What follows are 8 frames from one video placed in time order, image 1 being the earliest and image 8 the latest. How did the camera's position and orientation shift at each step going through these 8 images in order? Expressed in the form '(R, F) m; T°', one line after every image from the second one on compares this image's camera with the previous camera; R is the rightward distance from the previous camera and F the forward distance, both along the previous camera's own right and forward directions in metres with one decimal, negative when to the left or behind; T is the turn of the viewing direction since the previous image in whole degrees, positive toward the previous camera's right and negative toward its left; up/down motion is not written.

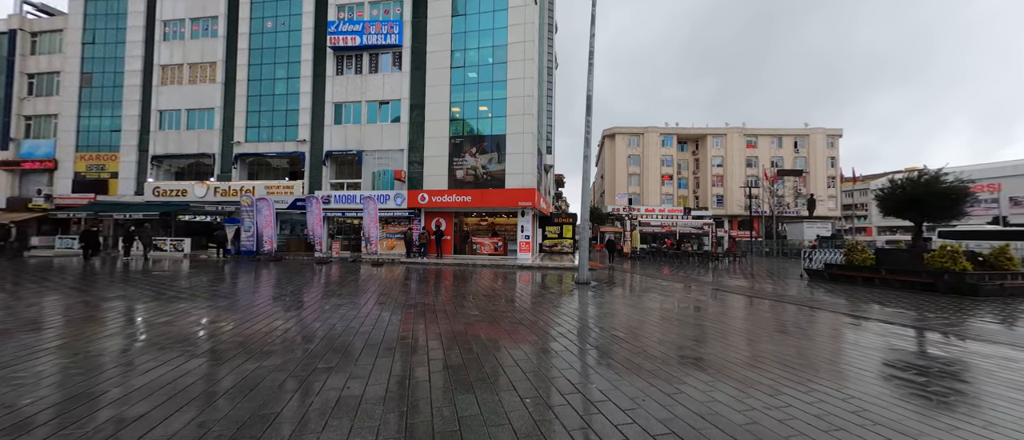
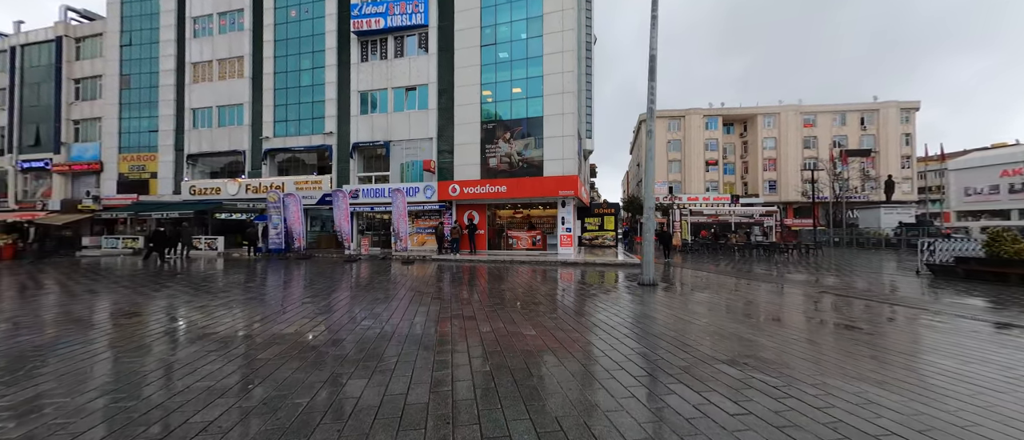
(-0.5, +1.4) m; -5°
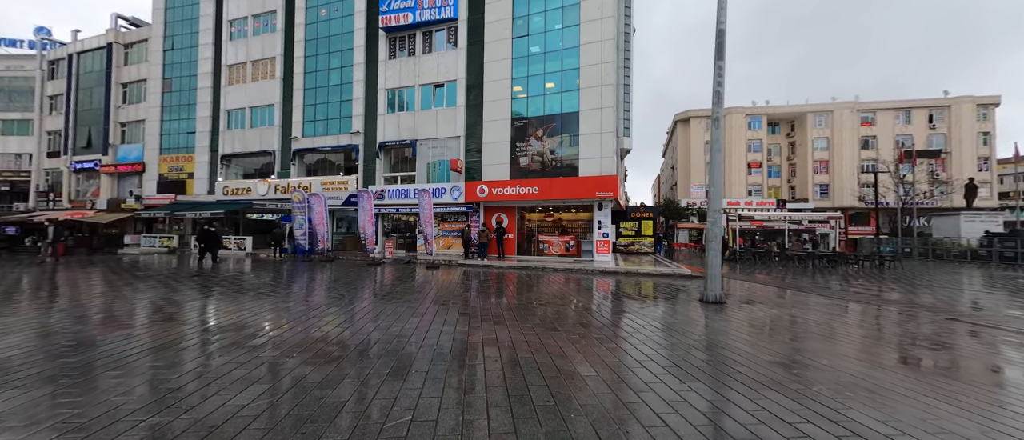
(-0.3, +1.0) m; -4°
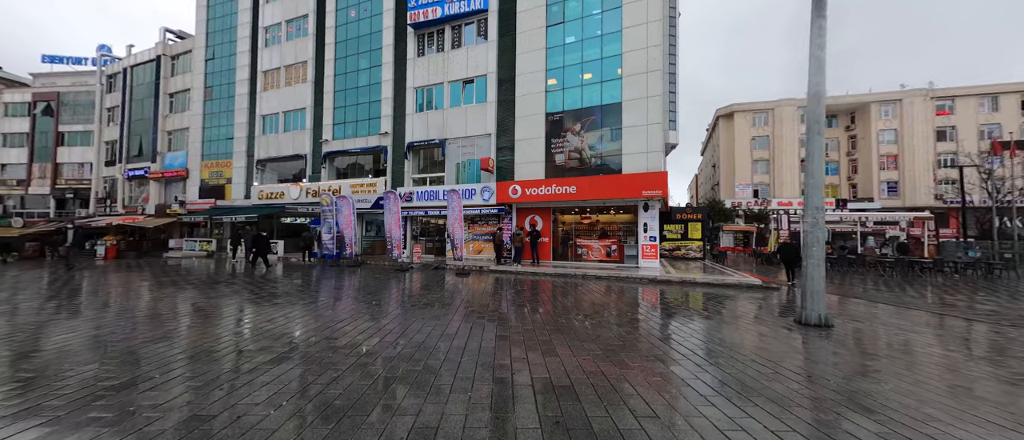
(-0.3, +1.0) m; -5°
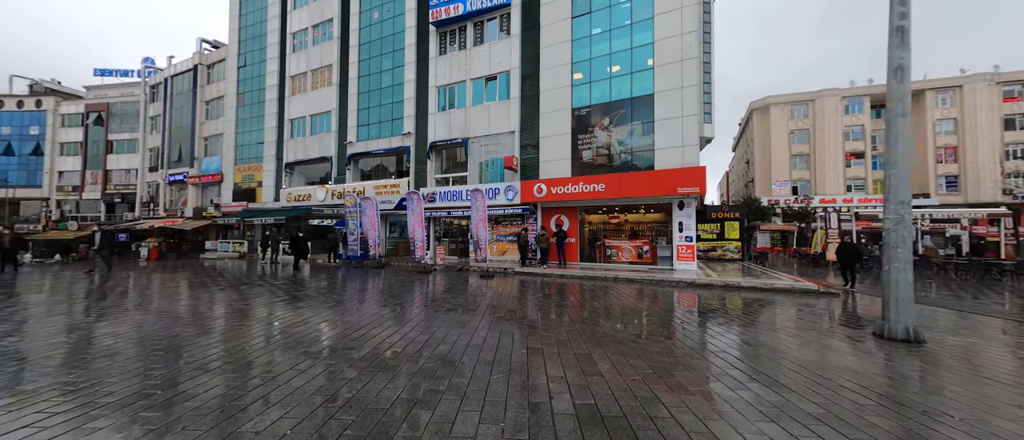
(-0.1, +0.4) m; -4°
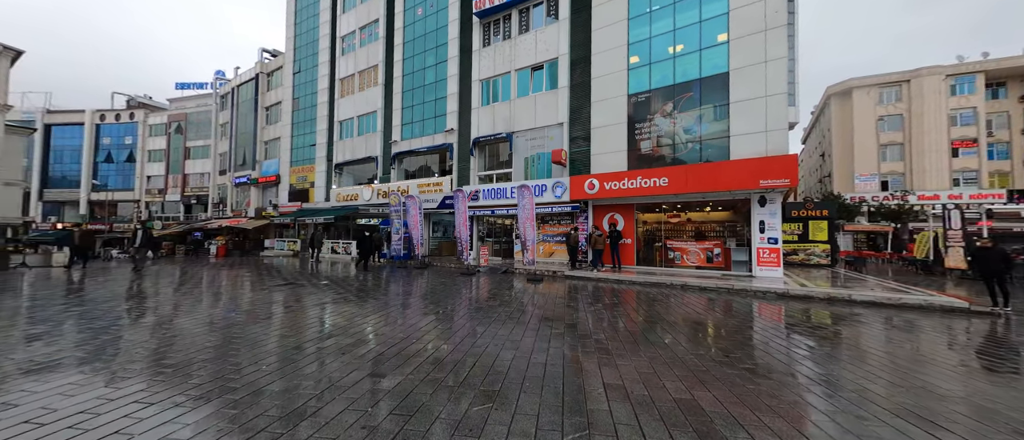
(-0.3, +0.8) m; -7°
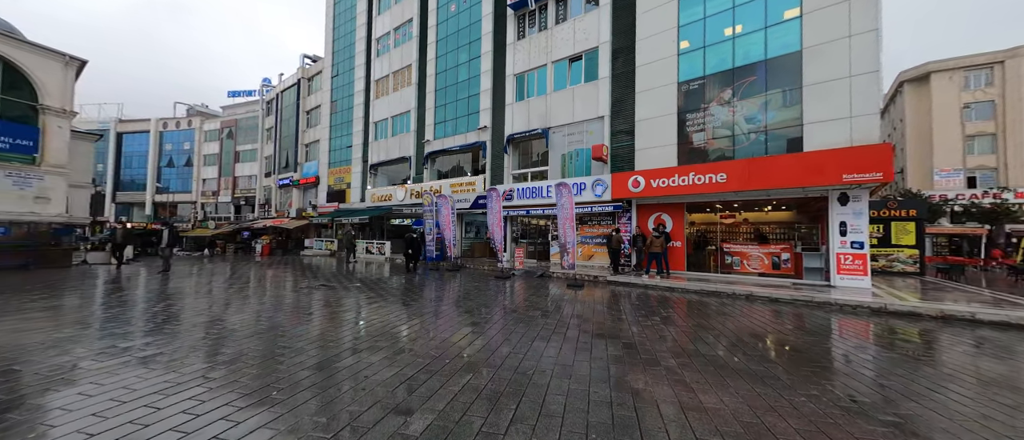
(-0.2, +0.6) m; -5°
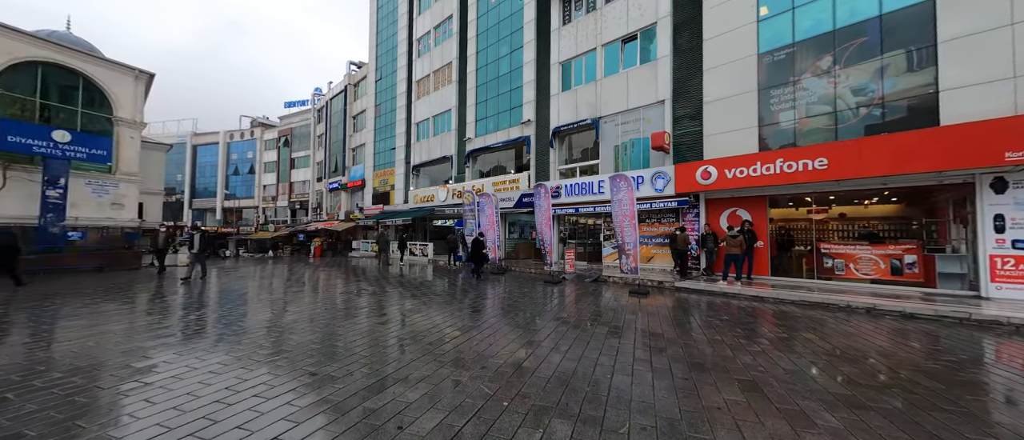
(-0.3, +0.8) m; -7°
